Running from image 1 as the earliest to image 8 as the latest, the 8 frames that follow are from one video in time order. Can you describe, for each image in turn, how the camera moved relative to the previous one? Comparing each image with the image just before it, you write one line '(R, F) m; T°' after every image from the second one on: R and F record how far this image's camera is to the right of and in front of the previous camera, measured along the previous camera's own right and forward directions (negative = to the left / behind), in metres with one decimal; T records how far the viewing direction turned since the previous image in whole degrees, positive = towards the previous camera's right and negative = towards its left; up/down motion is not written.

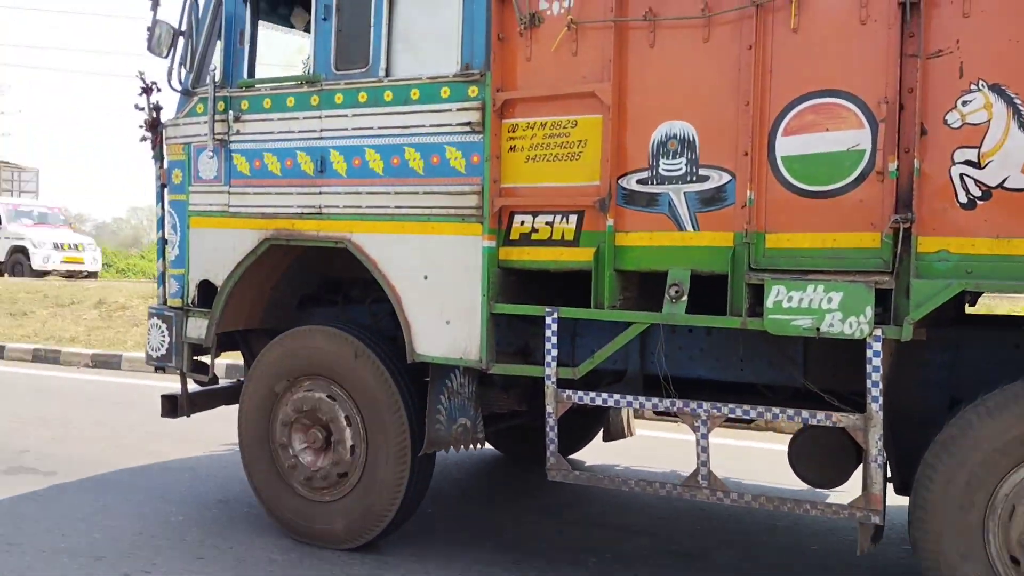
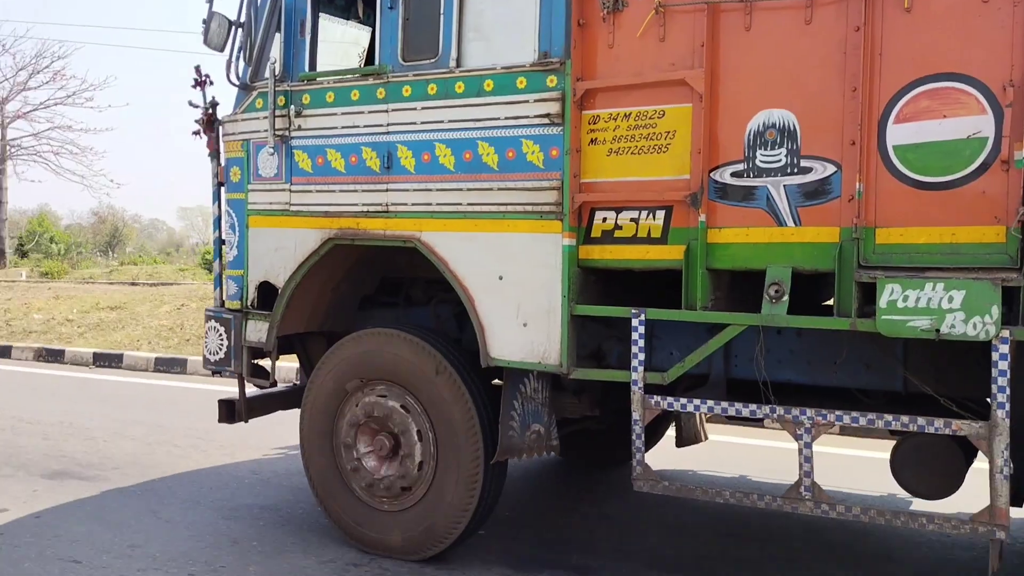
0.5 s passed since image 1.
(-0.2, +0.2) m; -2°
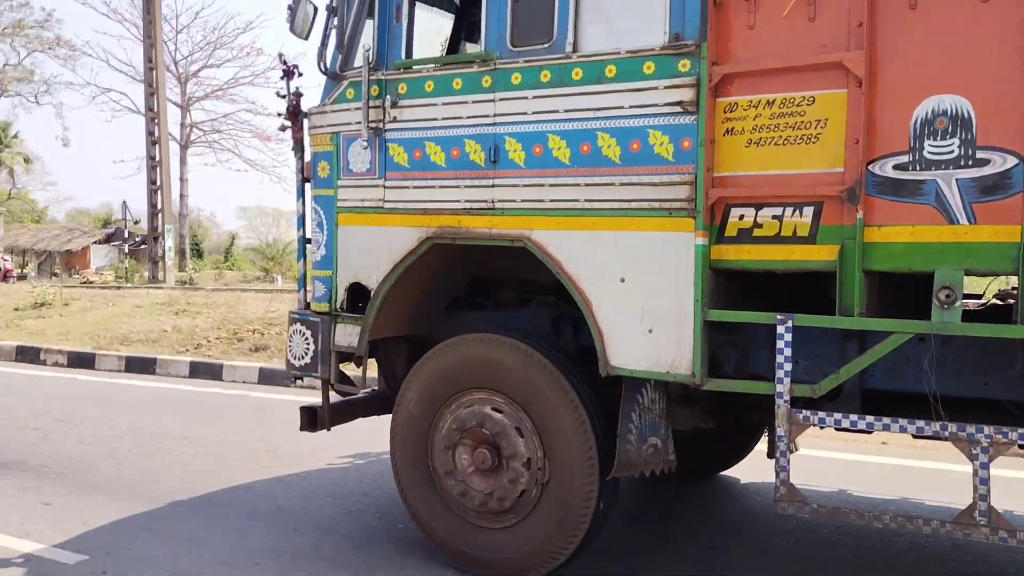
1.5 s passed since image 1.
(-0.4, +0.2) m; -1°
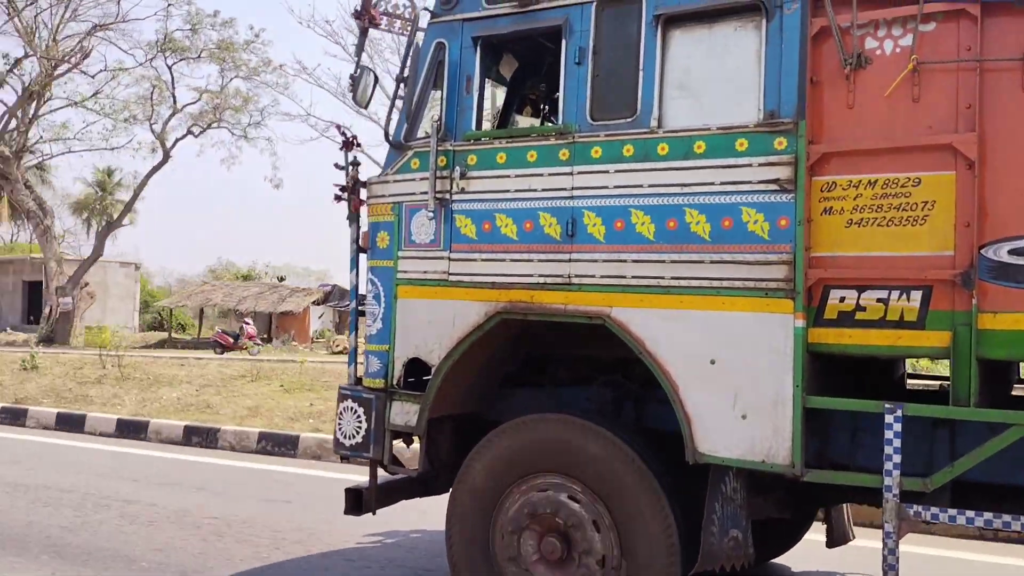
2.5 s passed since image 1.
(-0.4, +0.1) m; +1°
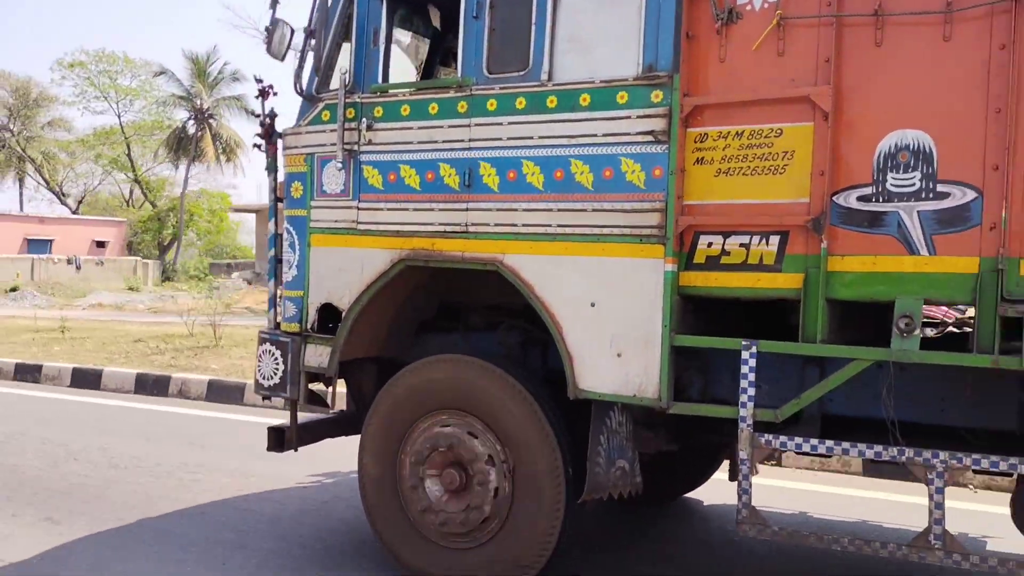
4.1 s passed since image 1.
(+0.4, -0.2) m; +1°
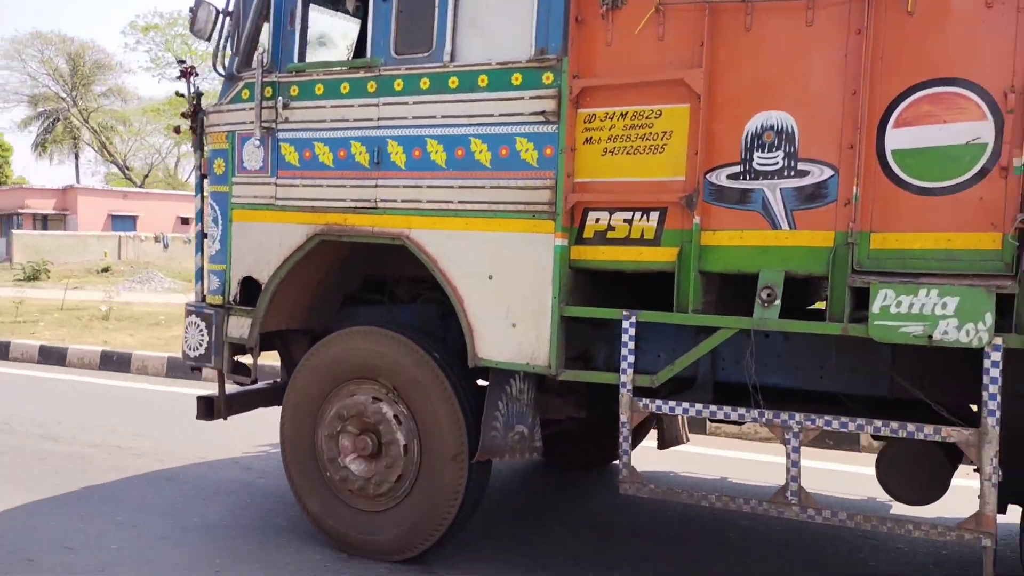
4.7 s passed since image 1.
(+0.4, -0.2) m; +1°
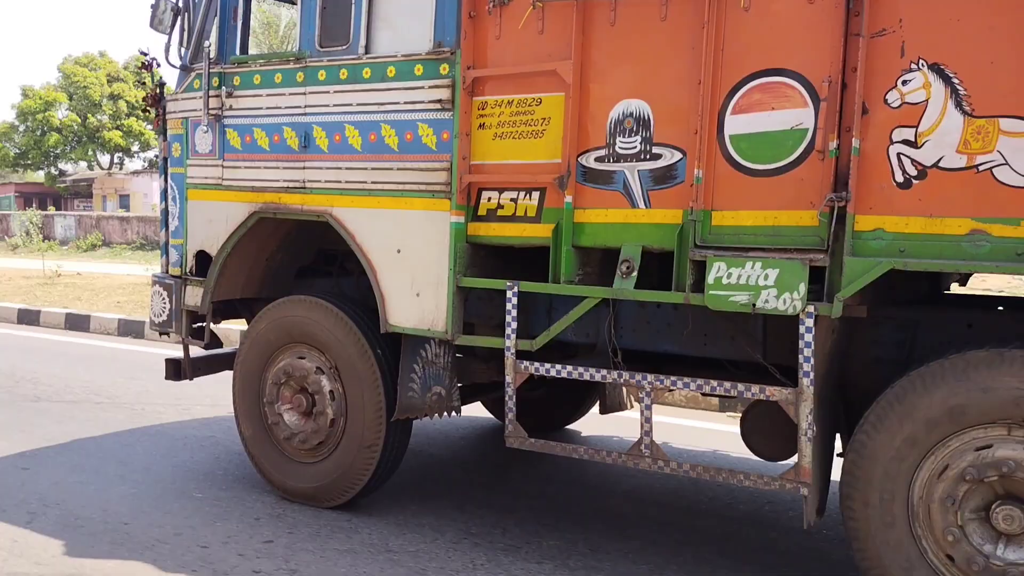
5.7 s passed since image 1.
(+0.7, -0.3) m; -4°
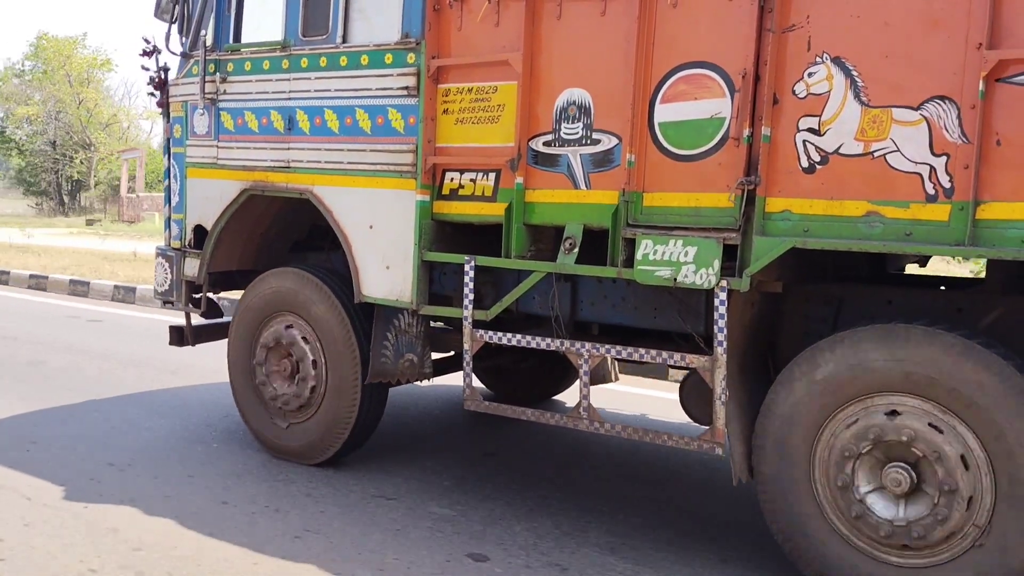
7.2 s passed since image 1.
(+0.4, -0.3) m; -3°
